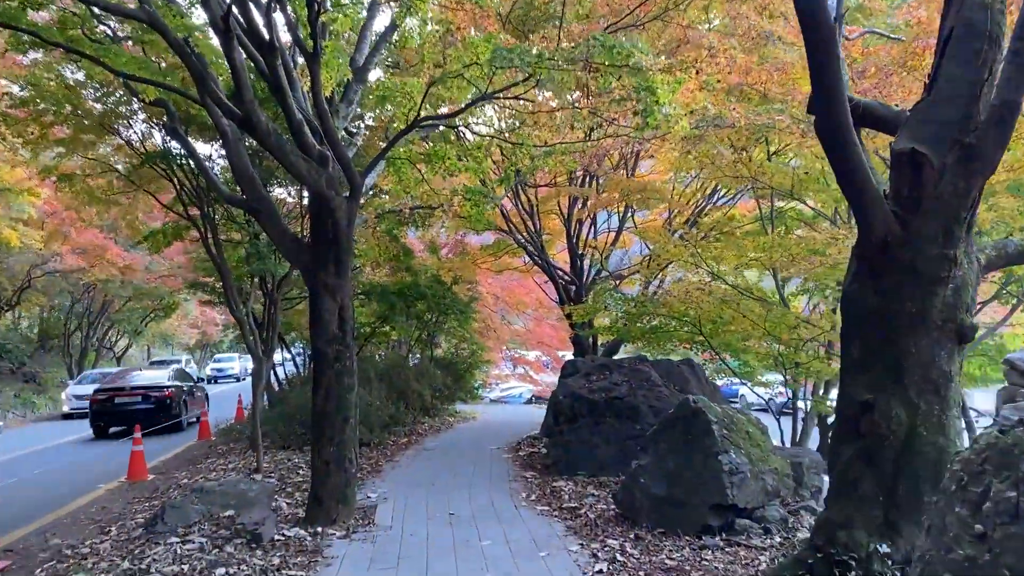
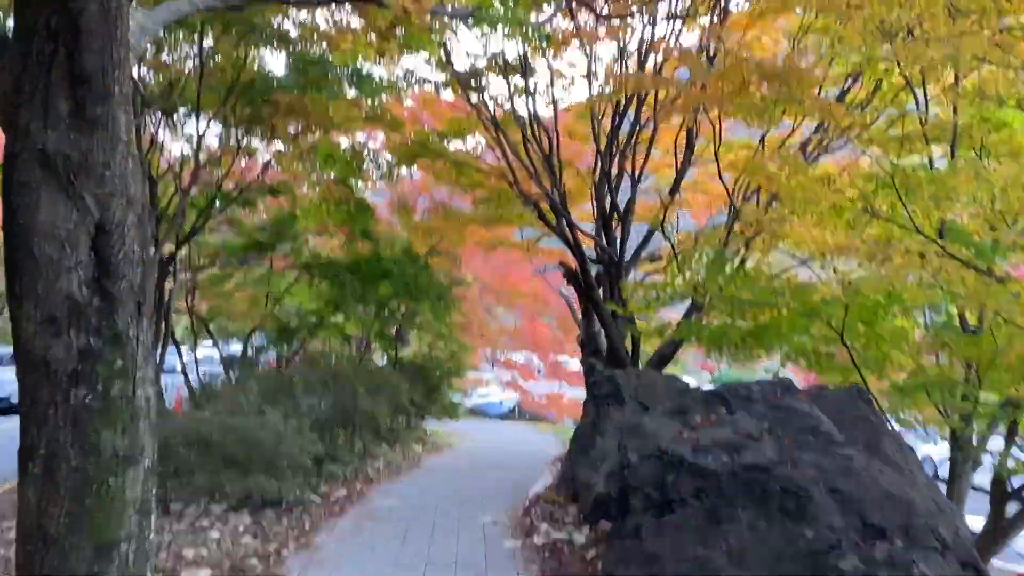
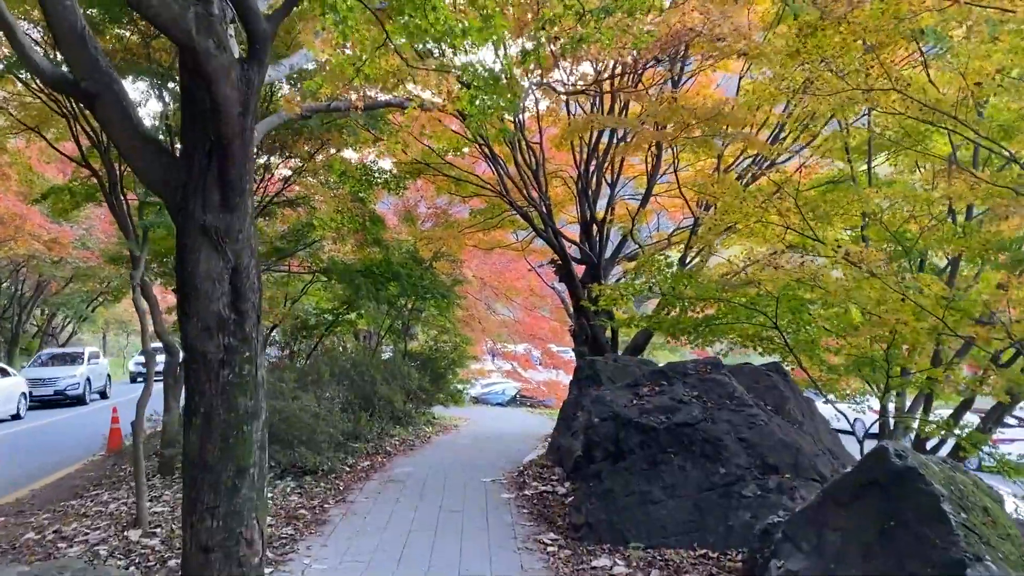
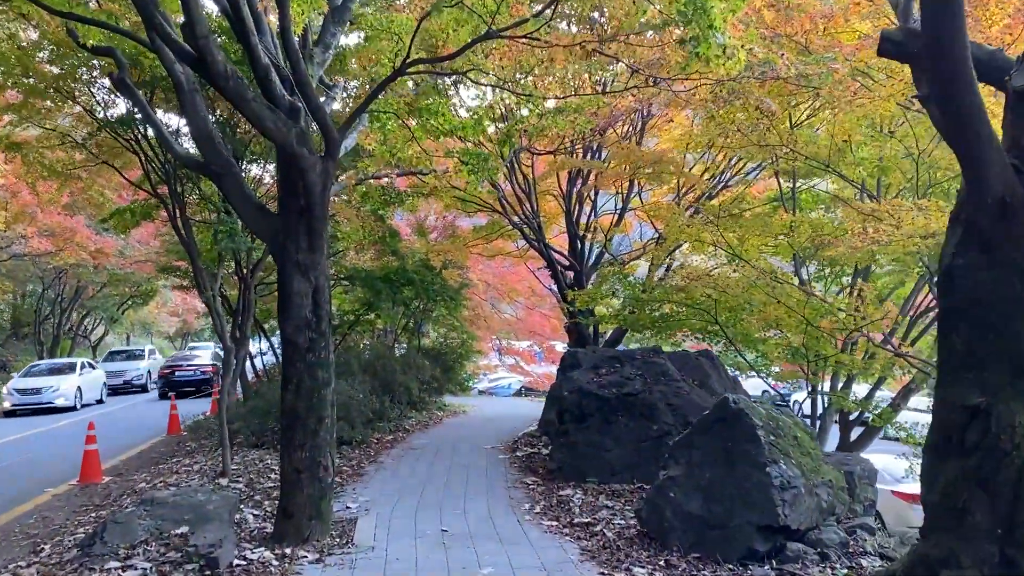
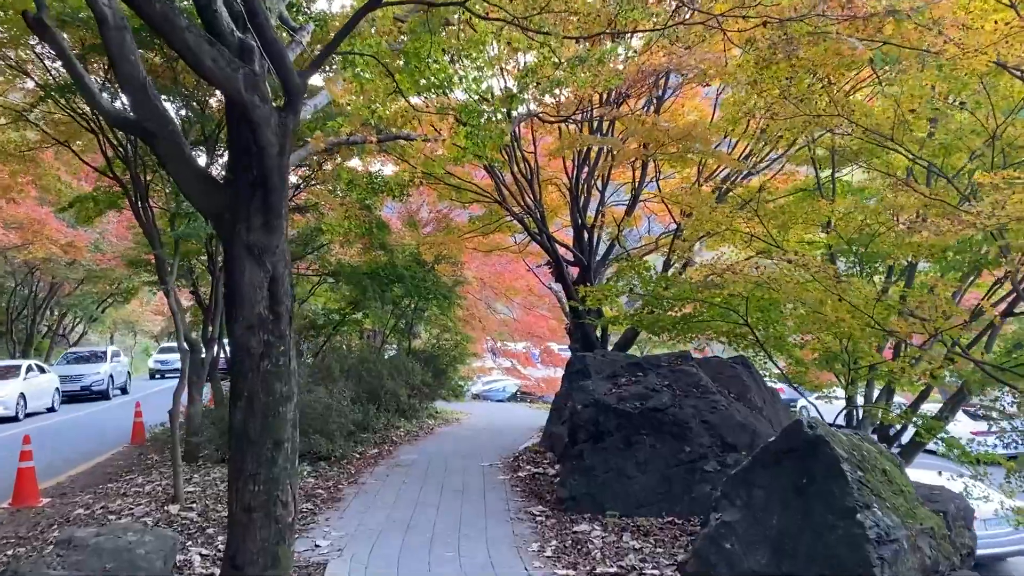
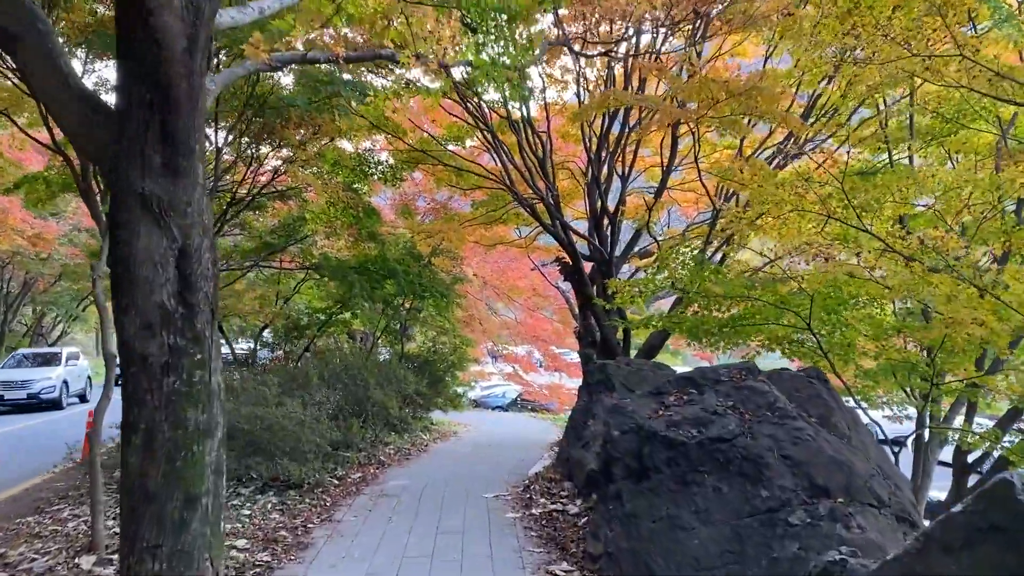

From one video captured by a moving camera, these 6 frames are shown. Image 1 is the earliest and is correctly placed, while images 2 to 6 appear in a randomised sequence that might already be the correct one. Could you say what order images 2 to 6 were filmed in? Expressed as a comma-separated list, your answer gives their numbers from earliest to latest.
4, 5, 3, 6, 2
